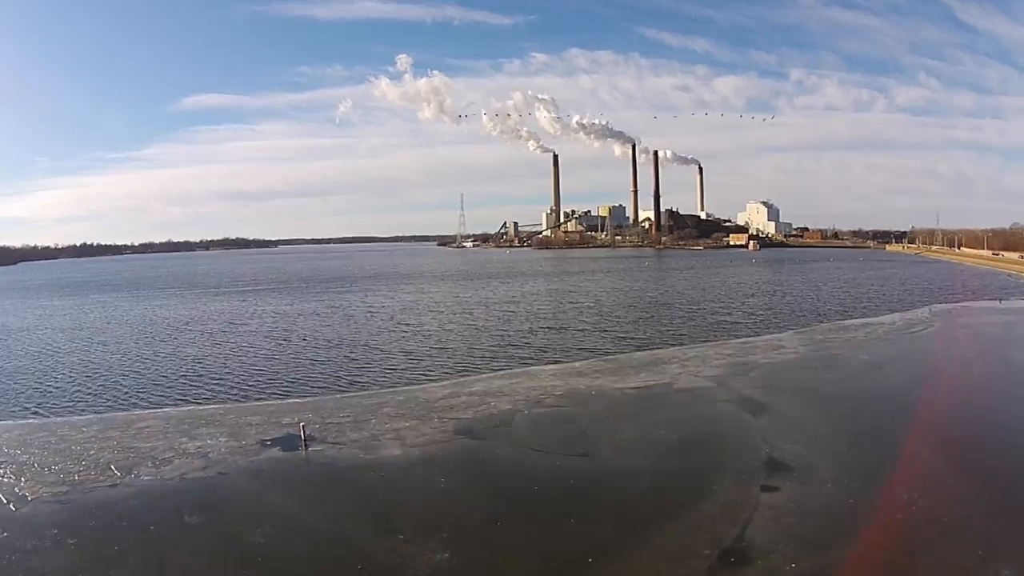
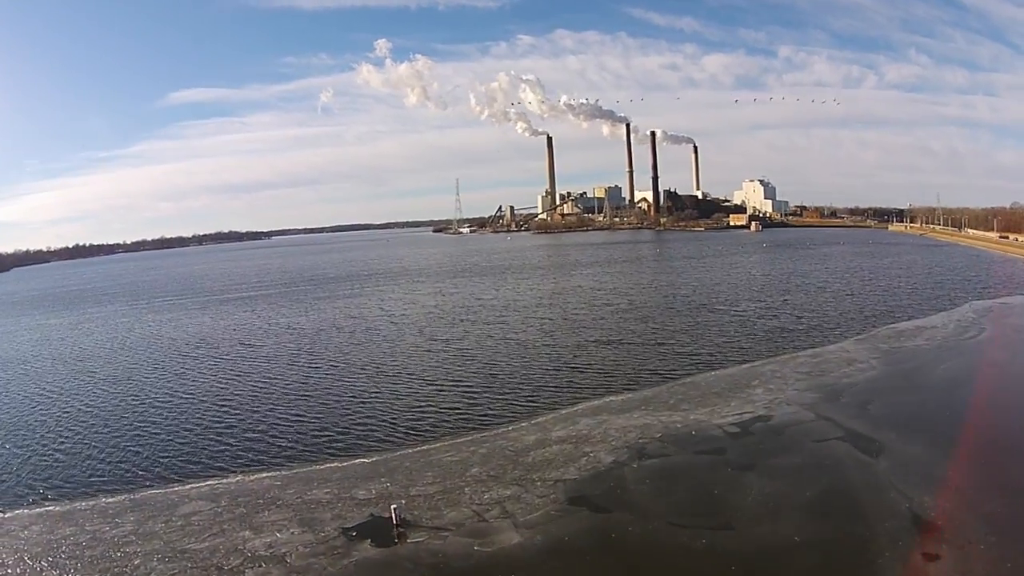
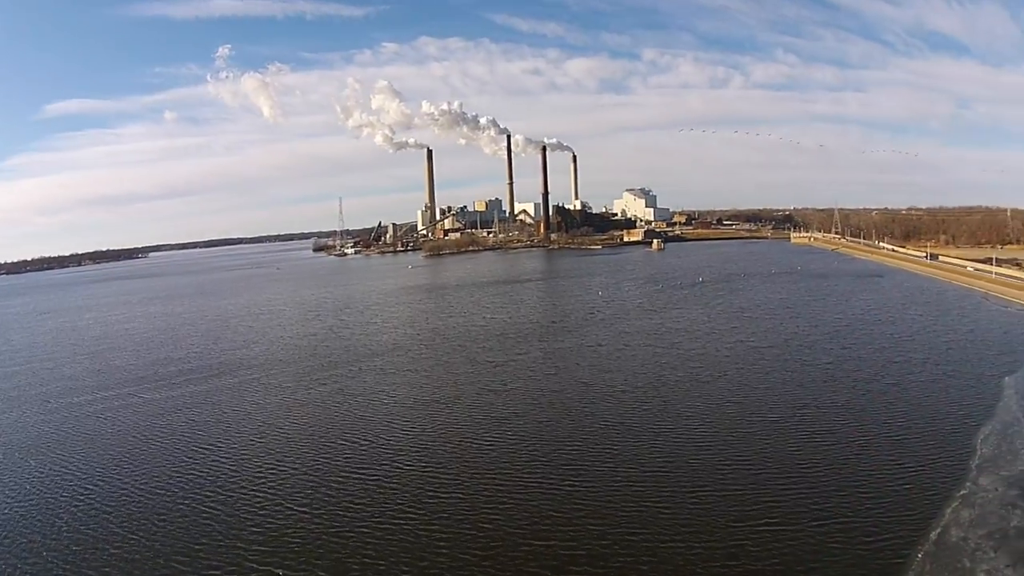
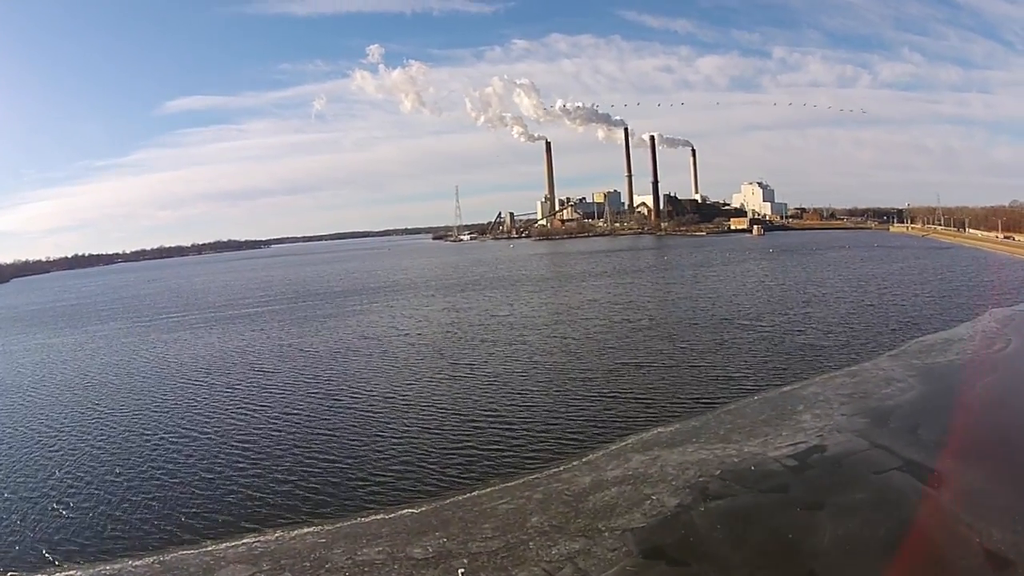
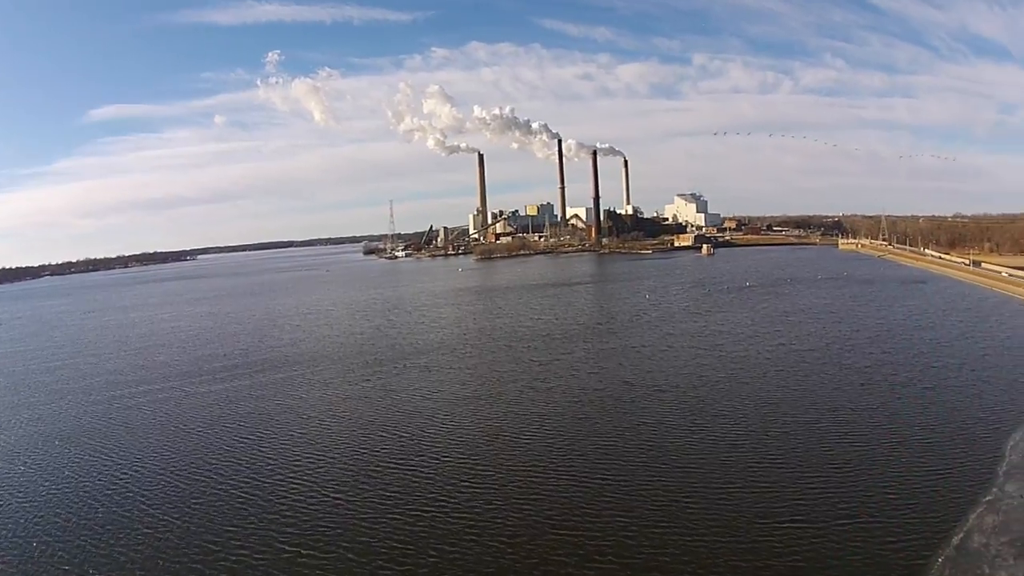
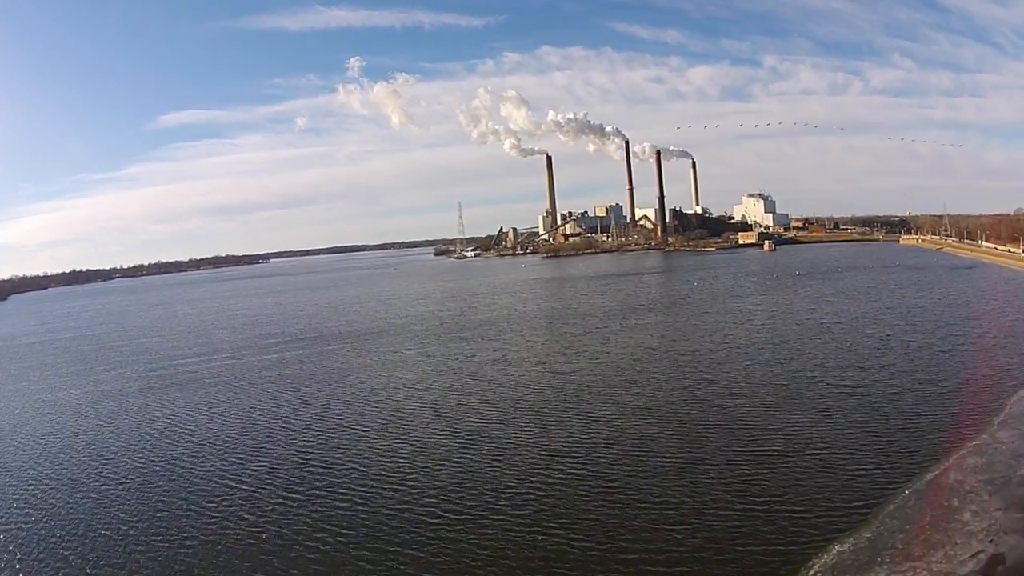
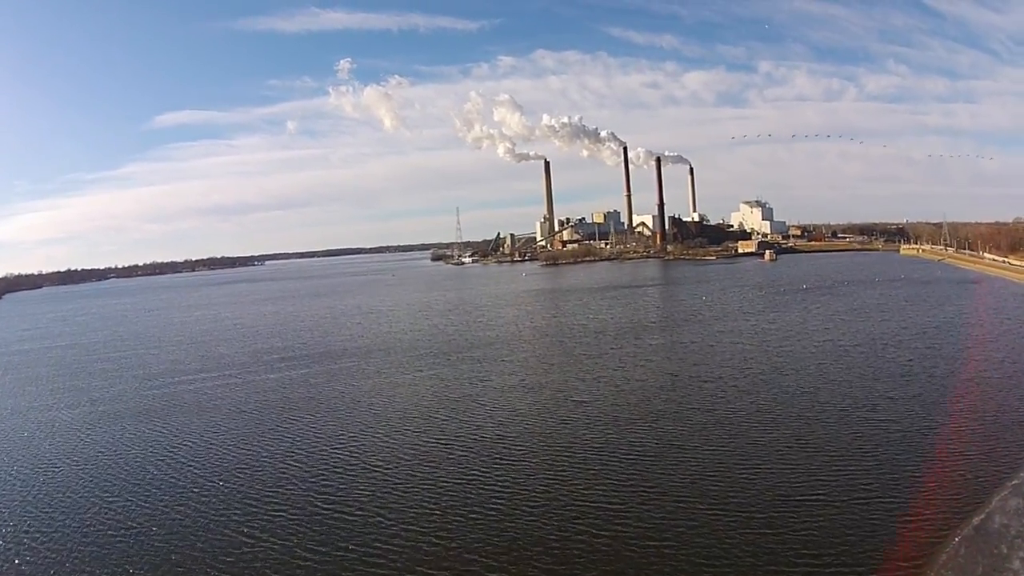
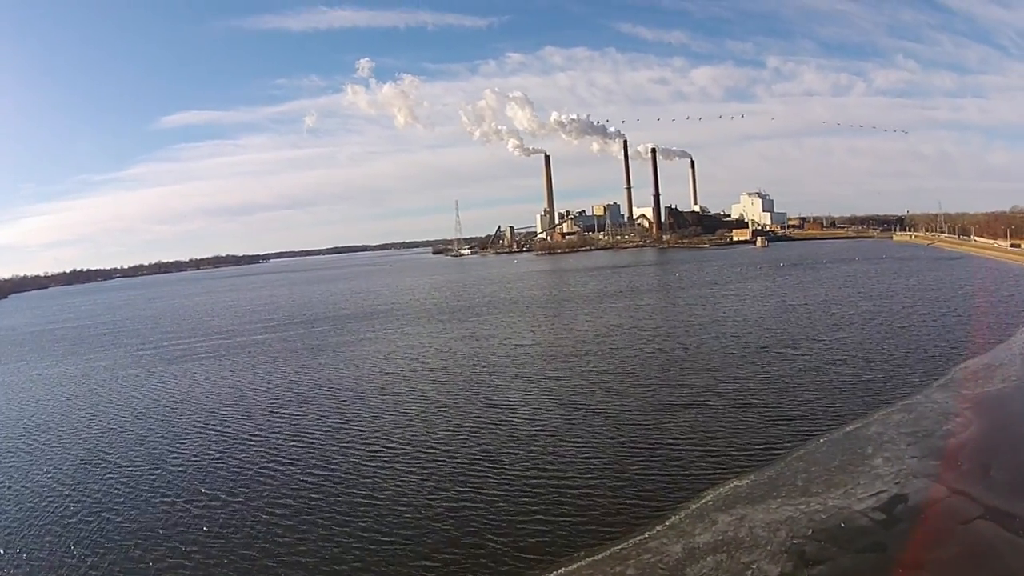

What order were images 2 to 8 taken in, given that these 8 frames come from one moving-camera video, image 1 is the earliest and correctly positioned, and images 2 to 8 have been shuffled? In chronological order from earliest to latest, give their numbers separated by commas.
2, 4, 8, 6, 7, 5, 3
